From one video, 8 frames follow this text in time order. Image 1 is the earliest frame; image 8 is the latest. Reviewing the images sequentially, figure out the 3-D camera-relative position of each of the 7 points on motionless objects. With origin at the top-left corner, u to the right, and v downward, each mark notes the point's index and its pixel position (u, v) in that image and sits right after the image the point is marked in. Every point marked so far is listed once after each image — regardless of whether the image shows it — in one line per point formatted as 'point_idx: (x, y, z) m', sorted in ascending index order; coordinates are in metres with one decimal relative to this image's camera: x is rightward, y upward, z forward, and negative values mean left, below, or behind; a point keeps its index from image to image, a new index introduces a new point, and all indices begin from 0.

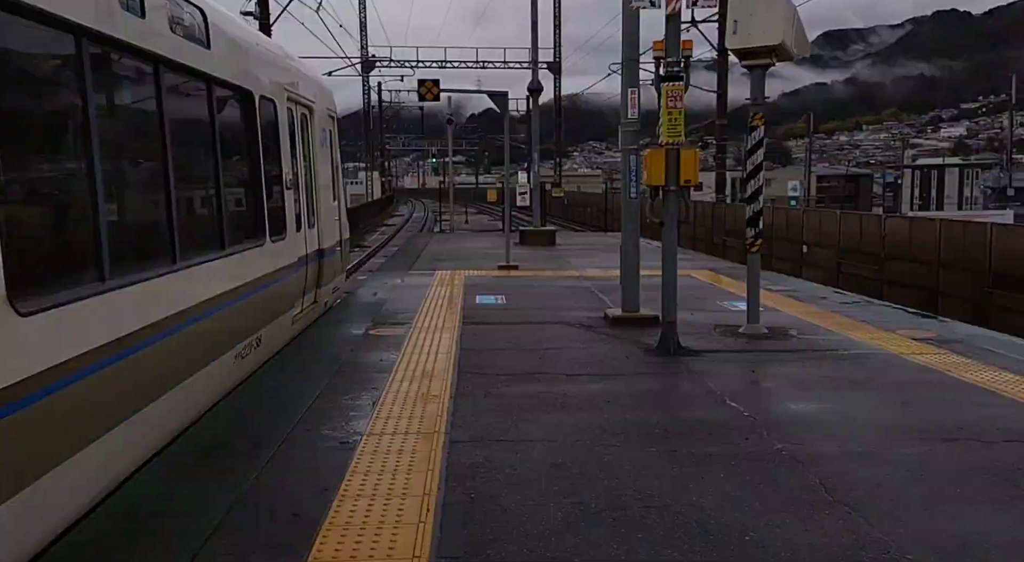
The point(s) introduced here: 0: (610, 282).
0: (+1.5, 0.0, +11.7) m
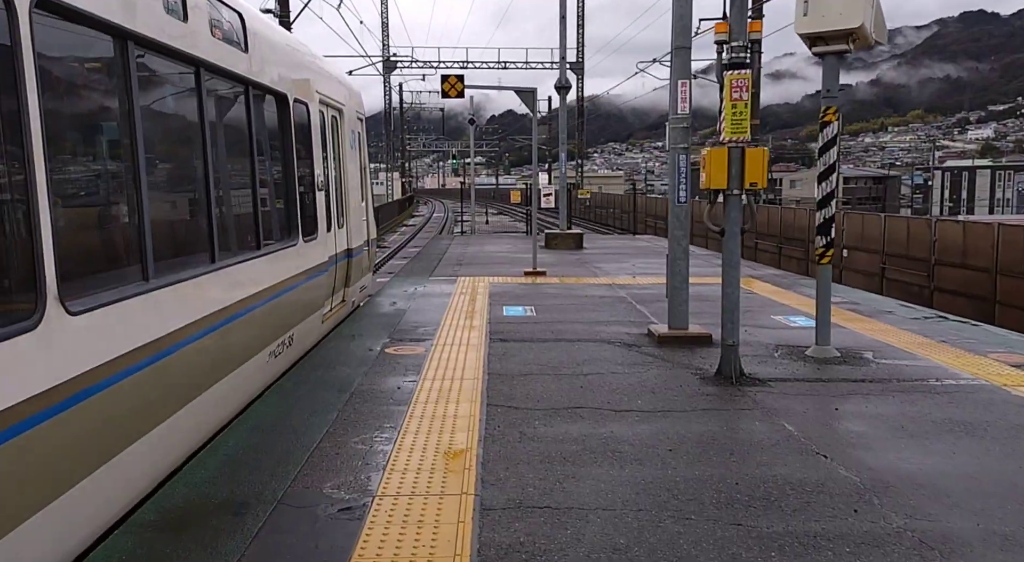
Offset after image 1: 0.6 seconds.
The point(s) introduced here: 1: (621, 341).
0: (+2.0, -0.1, +10.7) m
1: (+1.1, -0.6, +7.7) m
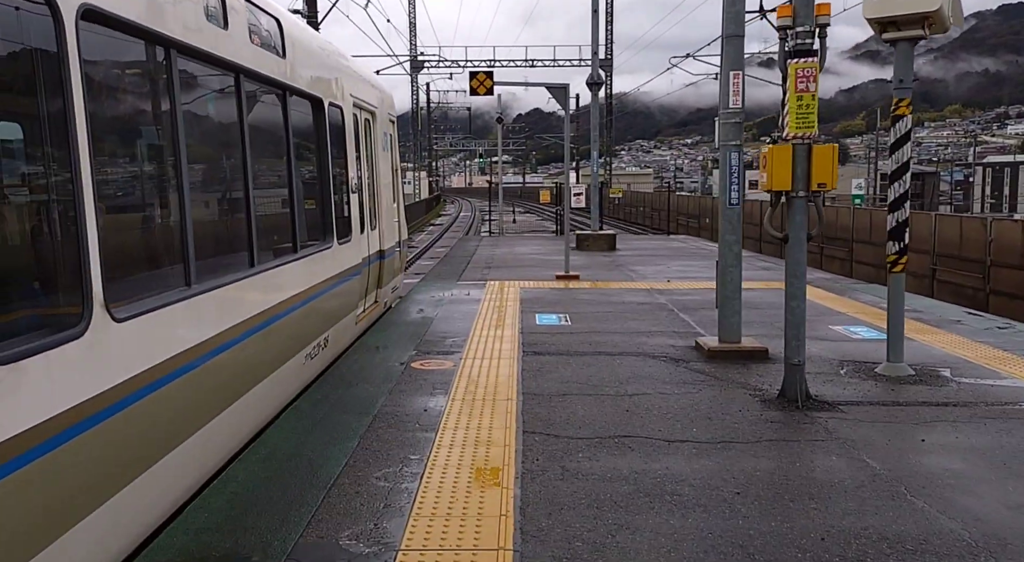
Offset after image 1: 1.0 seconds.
0: (+2.4, -0.2, +10.0) m
1: (+1.5, -0.7, +7.1) m
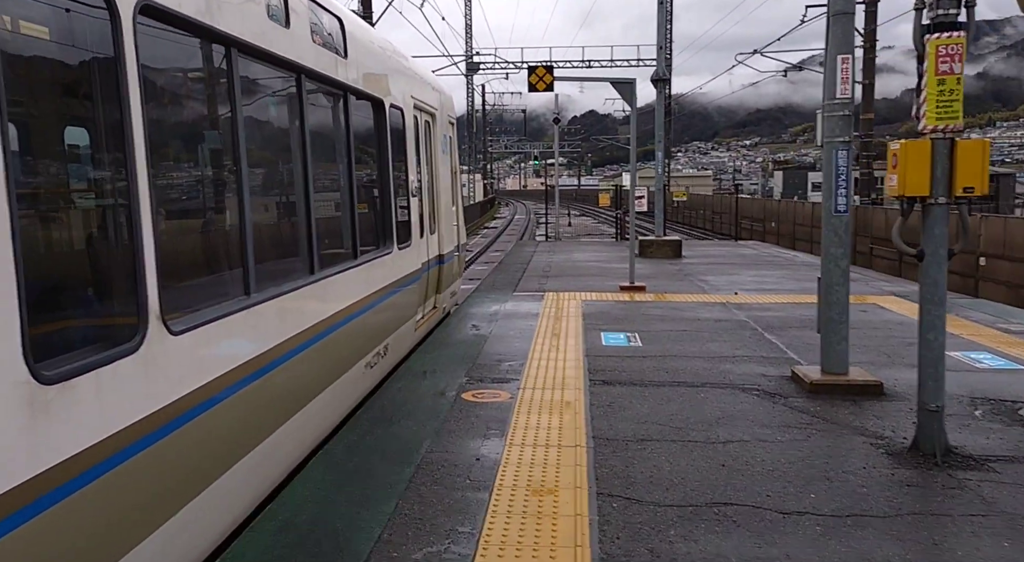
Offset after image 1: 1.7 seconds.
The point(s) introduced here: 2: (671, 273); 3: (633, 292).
0: (+3.2, -0.4, +9.0) m
1: (+2.0, -0.8, +6.1) m
2: (+2.8, +0.1, +12.8) m
3: (+1.8, -0.2, +10.7) m
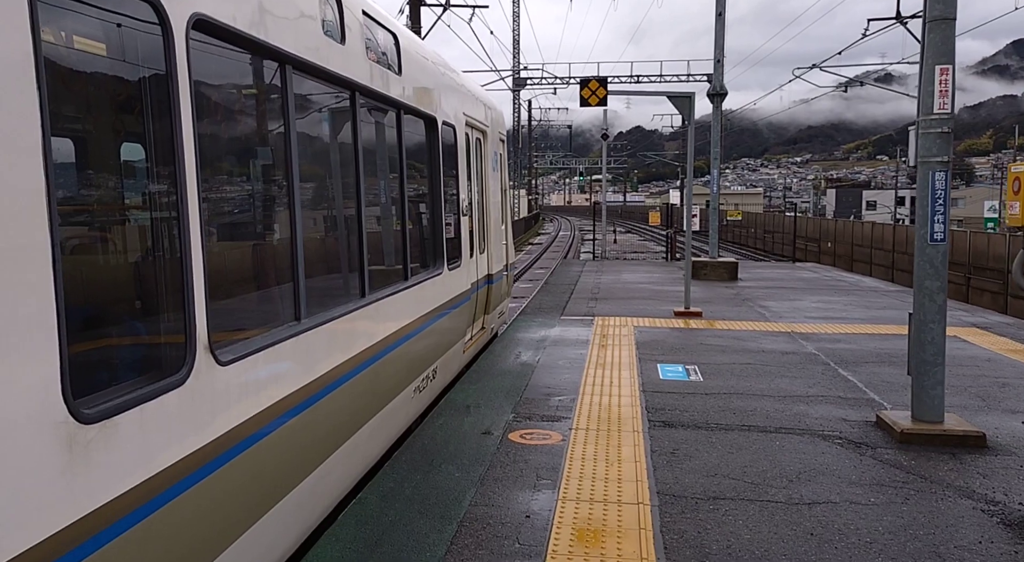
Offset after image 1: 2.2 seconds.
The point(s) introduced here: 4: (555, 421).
0: (+3.7, -0.7, +8.3) m
1: (+2.4, -1.1, +5.4) m
2: (+3.6, -0.3, +12.2) m
3: (+2.4, -0.5, +10.1) m
4: (+0.3, -1.0, +5.5) m
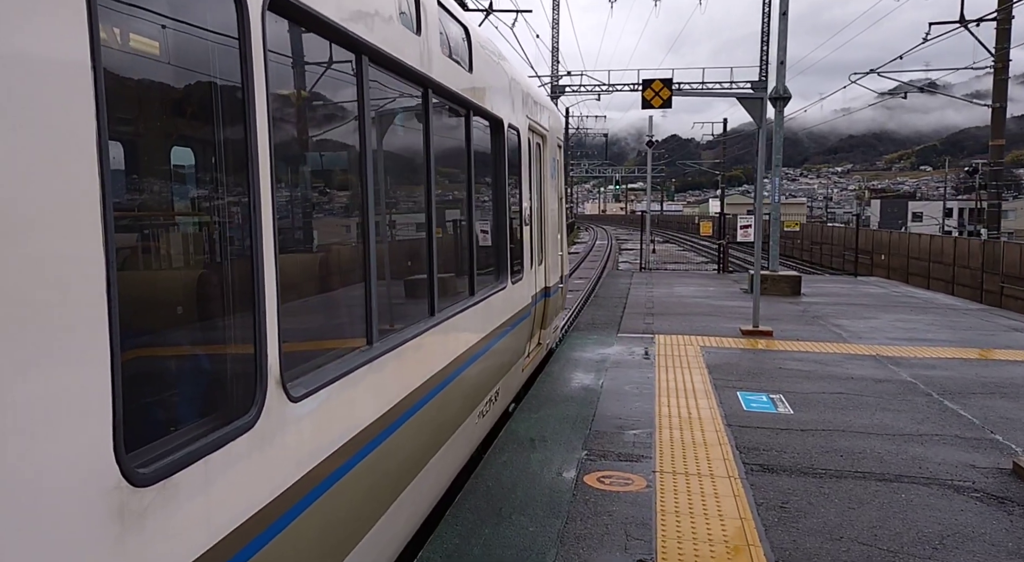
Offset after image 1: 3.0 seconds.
0: (+4.3, -0.9, +7.4) m
1: (+2.9, -1.2, +4.6) m
2: (+4.4, -0.5, +11.3) m
3: (+3.1, -0.7, +9.3) m
4: (+0.8, -1.2, +4.8) m
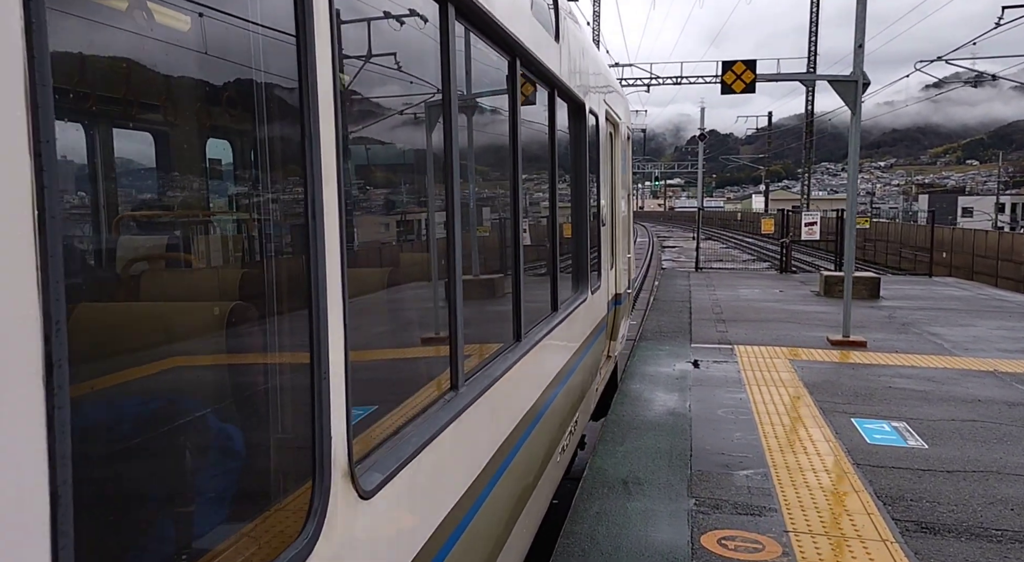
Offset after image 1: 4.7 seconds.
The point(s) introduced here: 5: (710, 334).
0: (+5.0, -1.0, +6.4) m
1: (+3.4, -1.3, +3.7) m
2: (+5.2, -0.6, +10.3) m
3: (+3.8, -0.8, +8.3) m
4: (+1.3, -1.2, +3.9) m
5: (+2.5, -0.7, +9.2) m
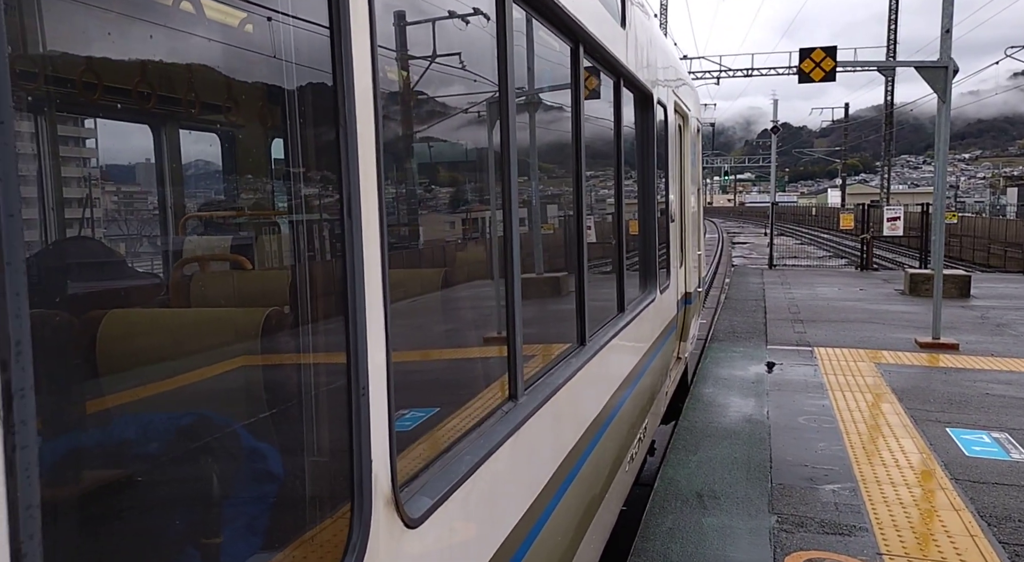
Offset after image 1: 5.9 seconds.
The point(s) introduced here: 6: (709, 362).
0: (+5.5, -1.0, +5.7) m
1: (+3.7, -1.3, +3.2) m
2: (+6.0, -0.5, +9.6) m
3: (+4.5, -0.7, +7.7) m
4: (+1.6, -1.2, +3.6) m
5: (+3.3, -0.7, +8.8) m
6: (+2.0, -0.9, +7.4) m
